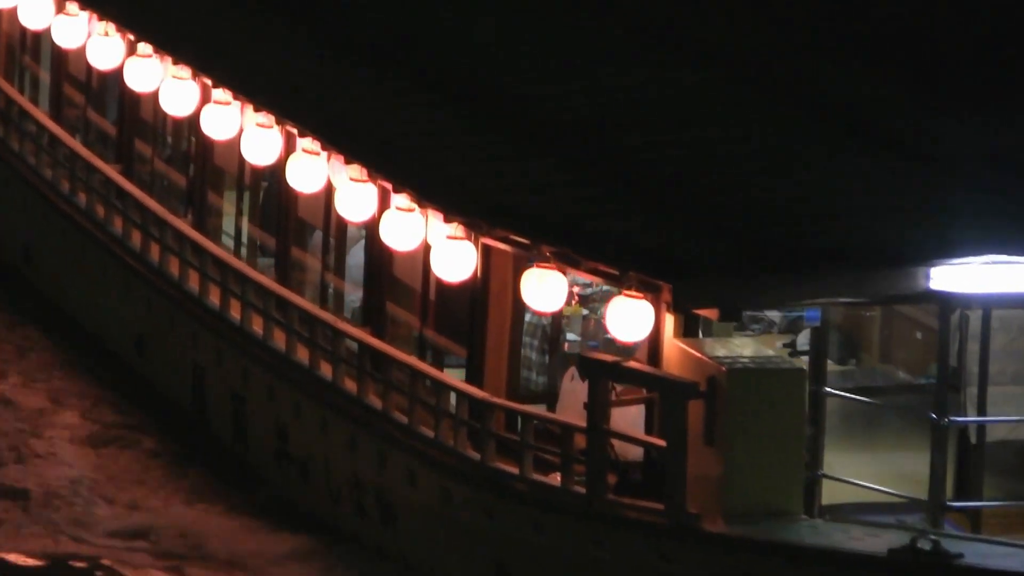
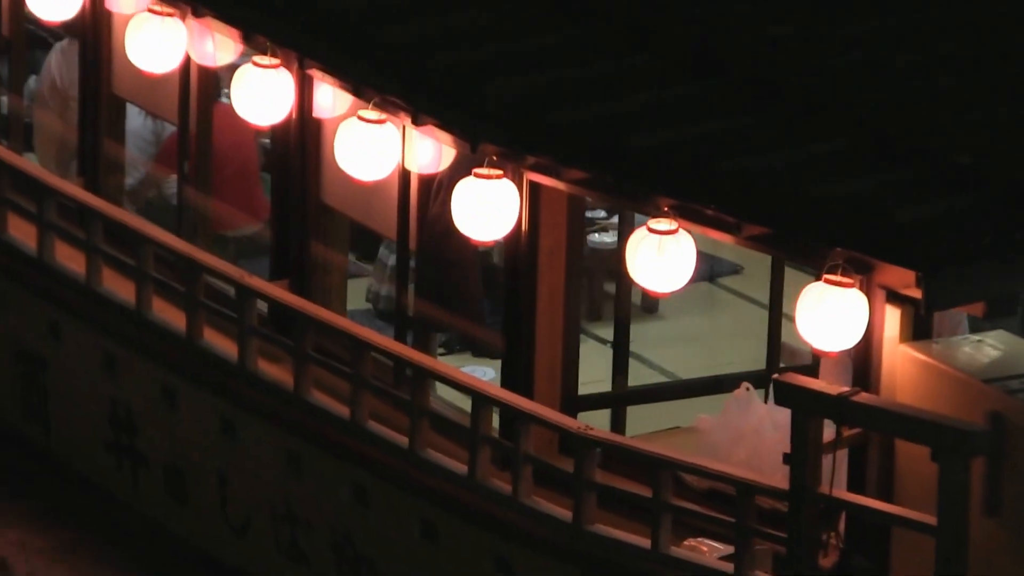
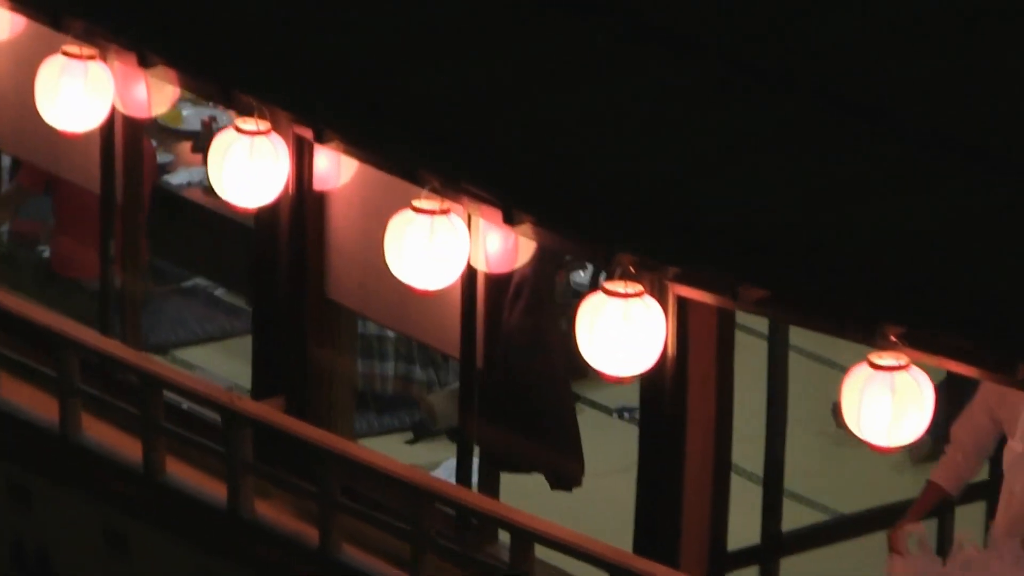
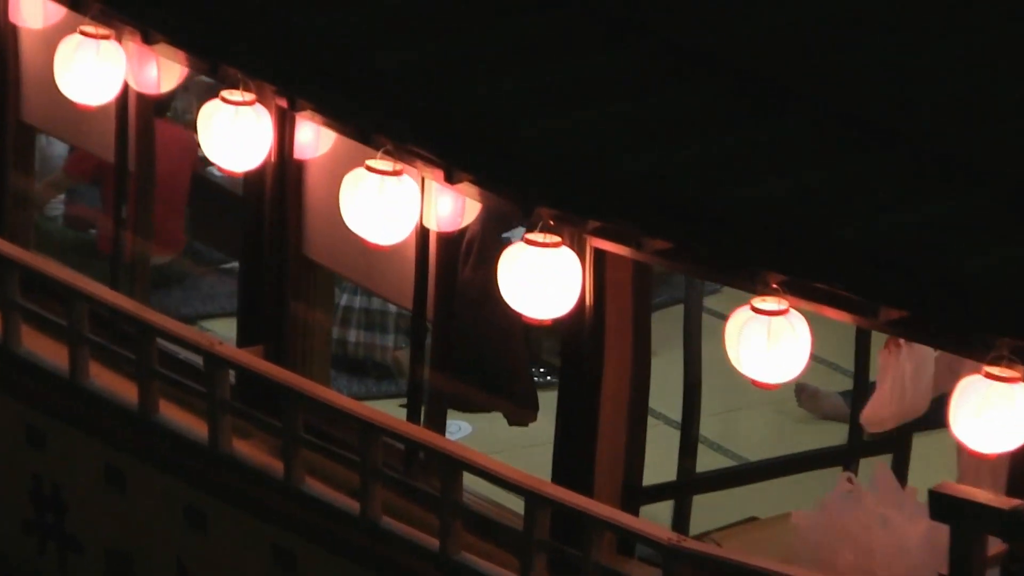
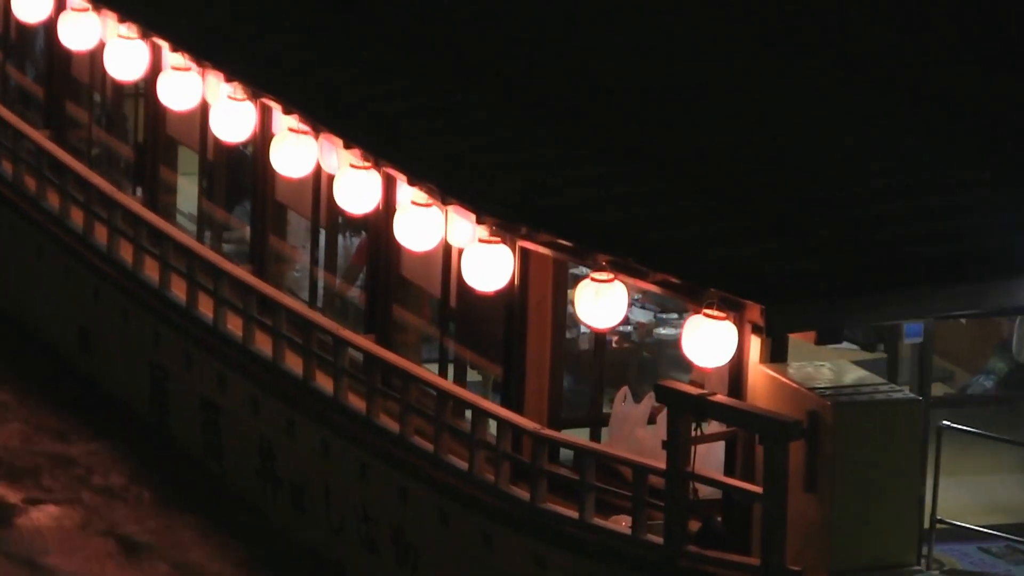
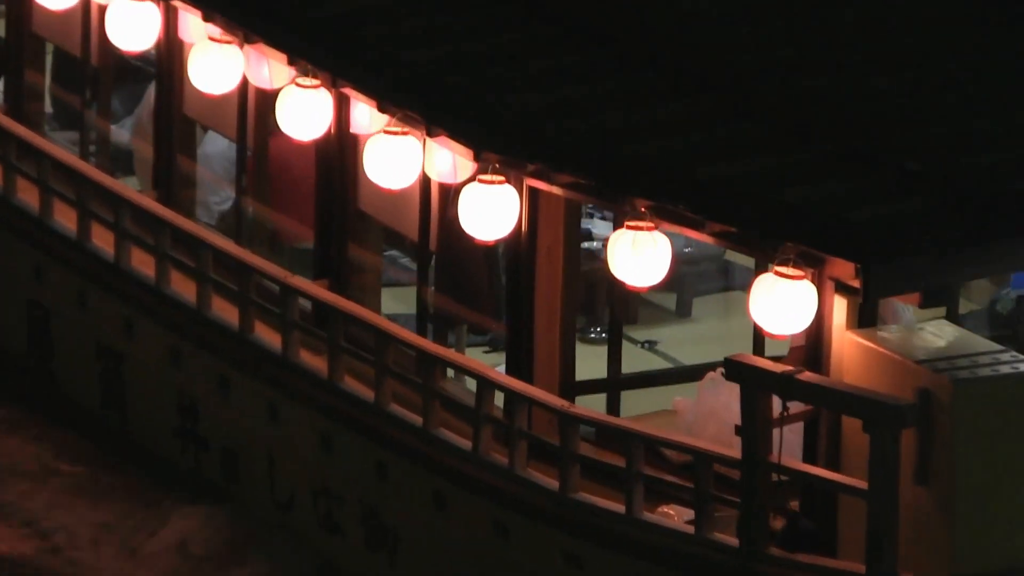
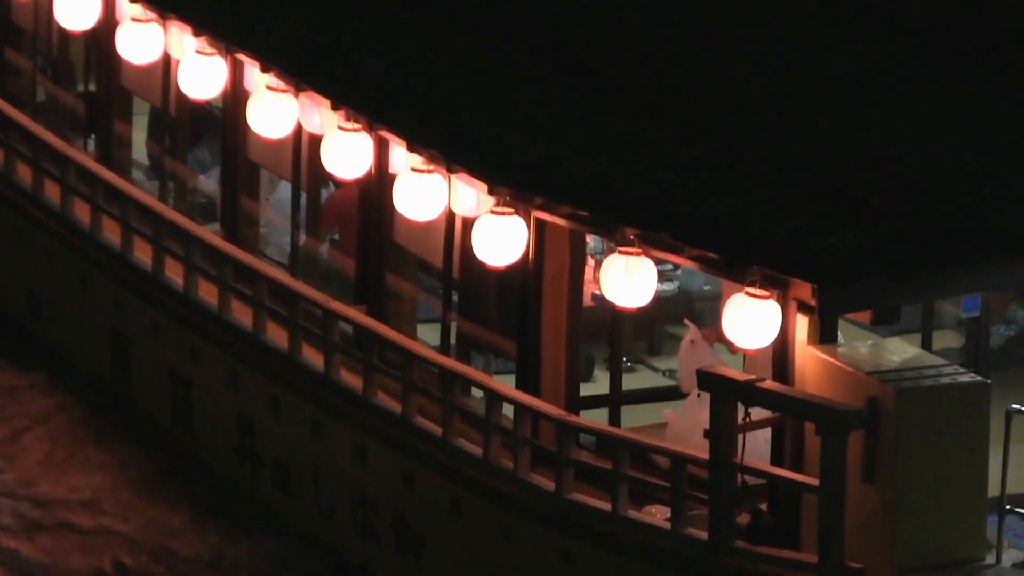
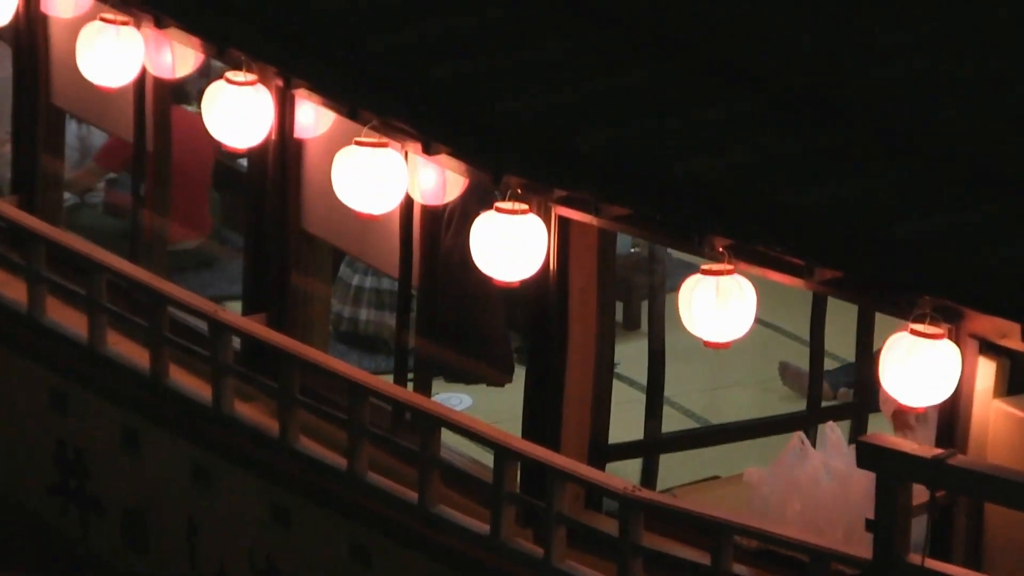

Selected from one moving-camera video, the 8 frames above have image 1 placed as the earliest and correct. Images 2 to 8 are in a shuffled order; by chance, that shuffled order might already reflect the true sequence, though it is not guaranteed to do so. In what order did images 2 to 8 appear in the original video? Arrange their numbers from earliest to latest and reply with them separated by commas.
5, 7, 6, 2, 8, 4, 3
